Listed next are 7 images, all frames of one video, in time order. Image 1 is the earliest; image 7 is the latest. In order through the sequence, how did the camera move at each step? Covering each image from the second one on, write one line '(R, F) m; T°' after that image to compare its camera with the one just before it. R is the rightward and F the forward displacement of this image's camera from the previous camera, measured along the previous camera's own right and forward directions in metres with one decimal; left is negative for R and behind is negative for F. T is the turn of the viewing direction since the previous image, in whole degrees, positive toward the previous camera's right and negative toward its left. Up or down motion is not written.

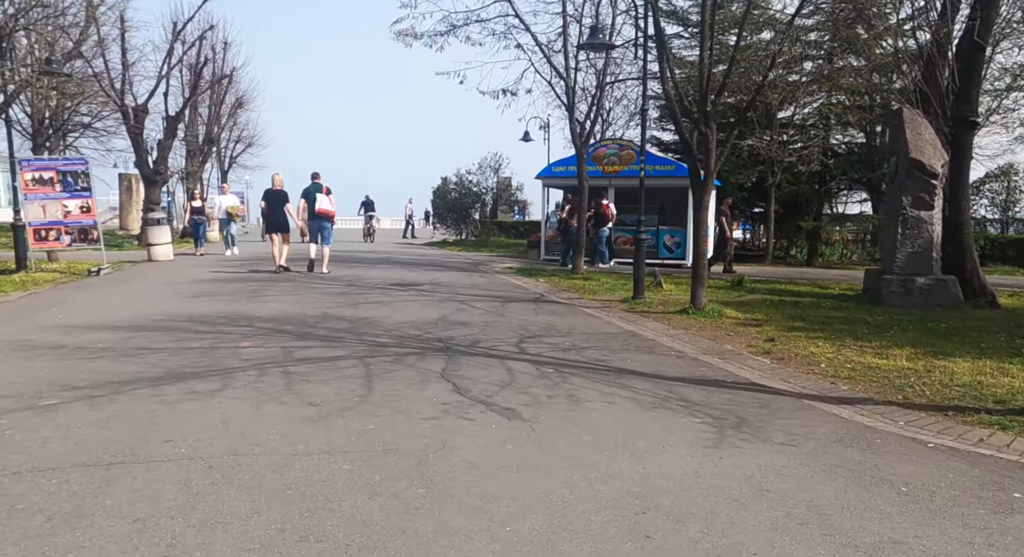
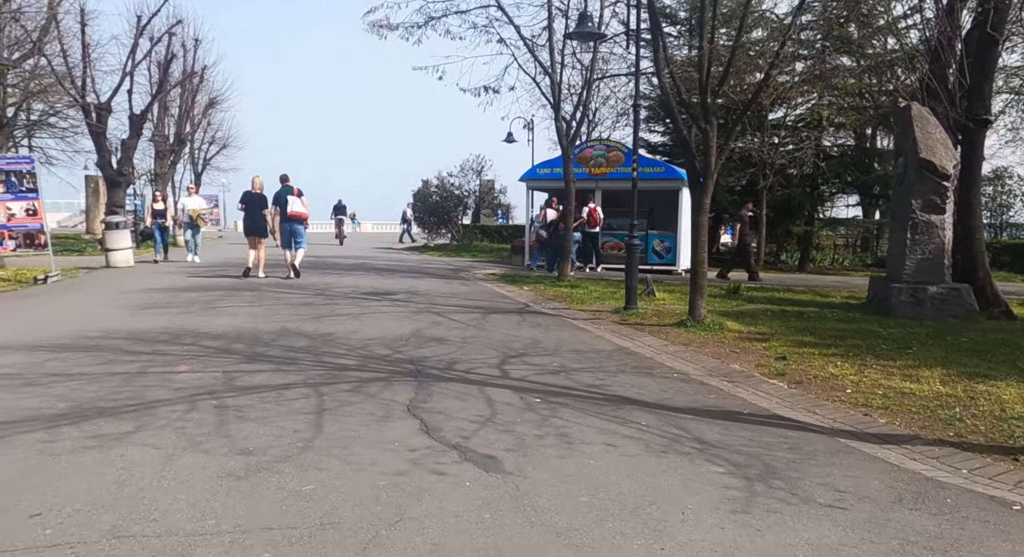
(0.0, +1.0) m; +1°
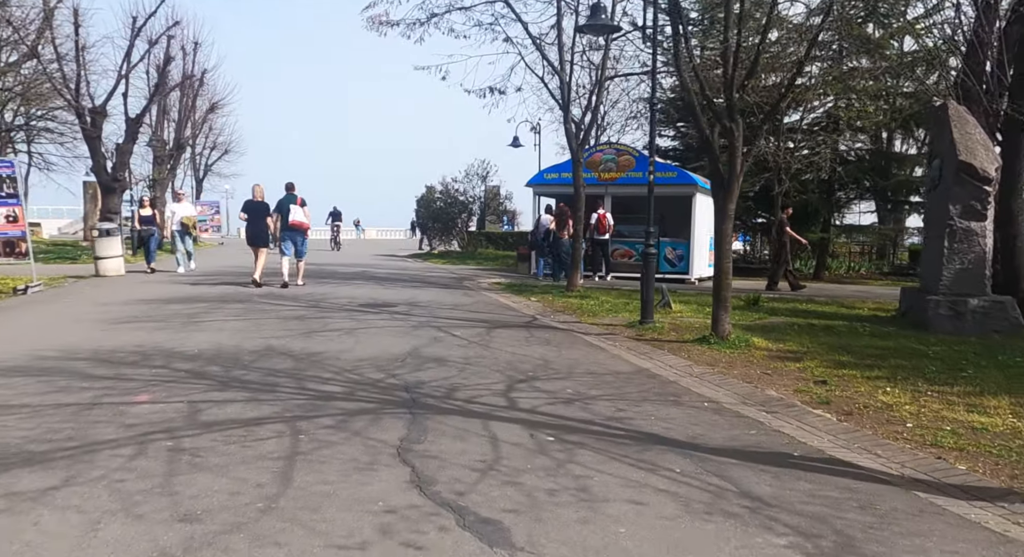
(0.0, +0.8) m; 0°
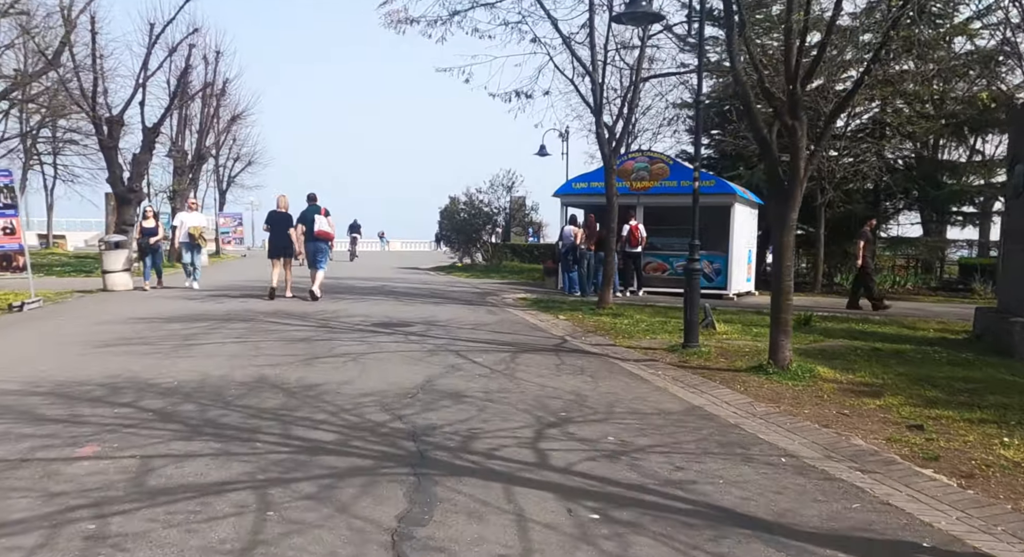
(0.0, +1.2) m; -2°
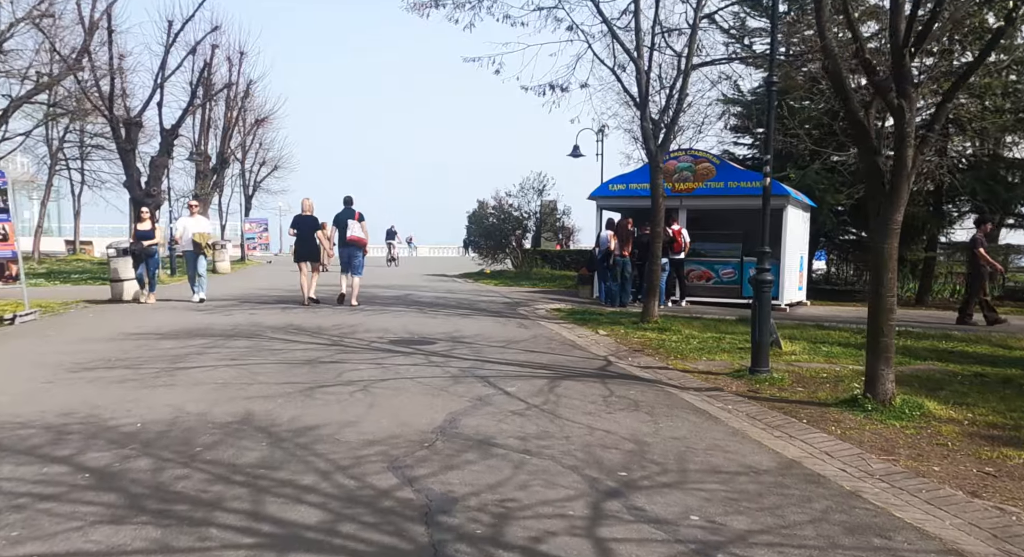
(-0.1, +1.4) m; -2°
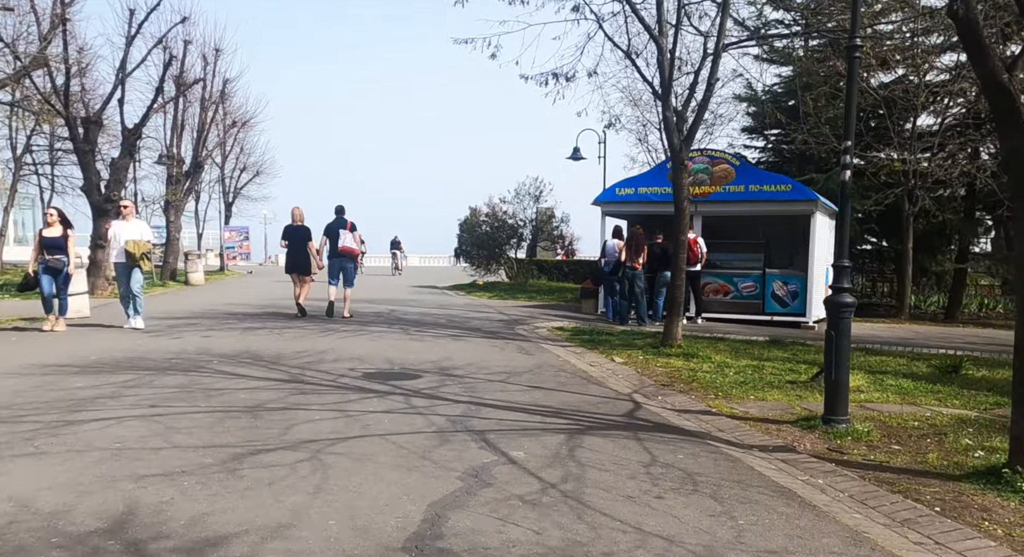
(-0.1, +2.0) m; +1°
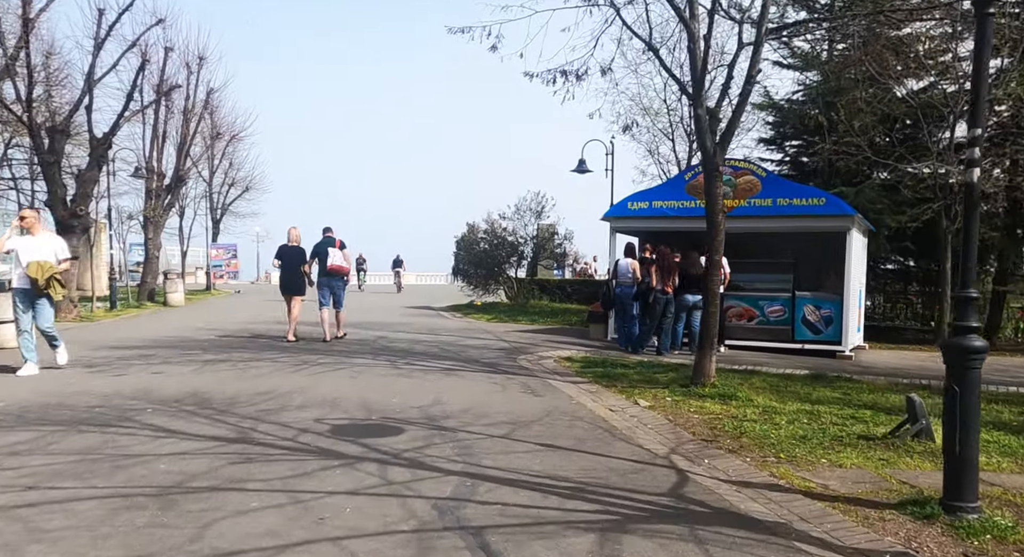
(-0.1, +1.7) m; 0°
